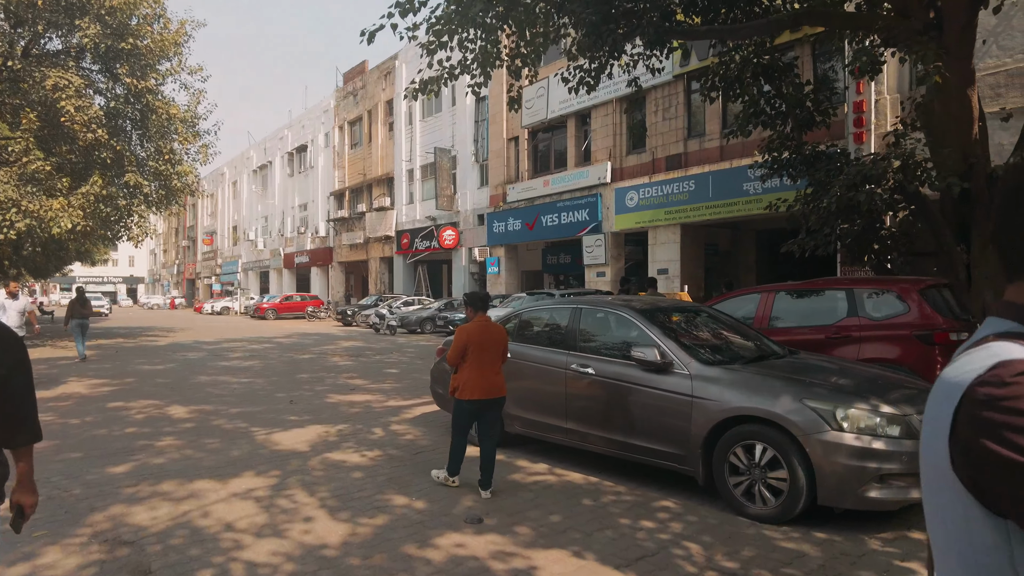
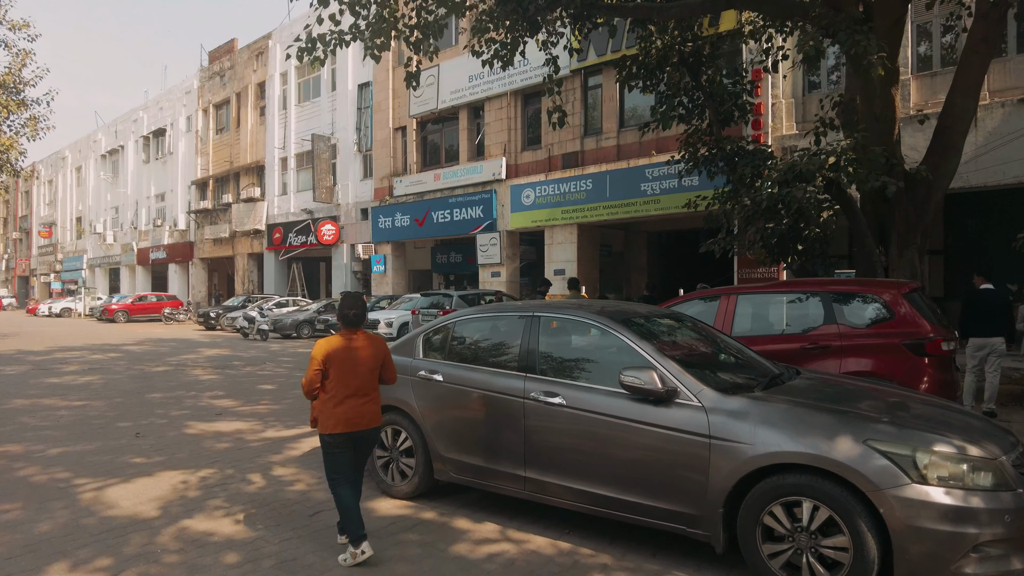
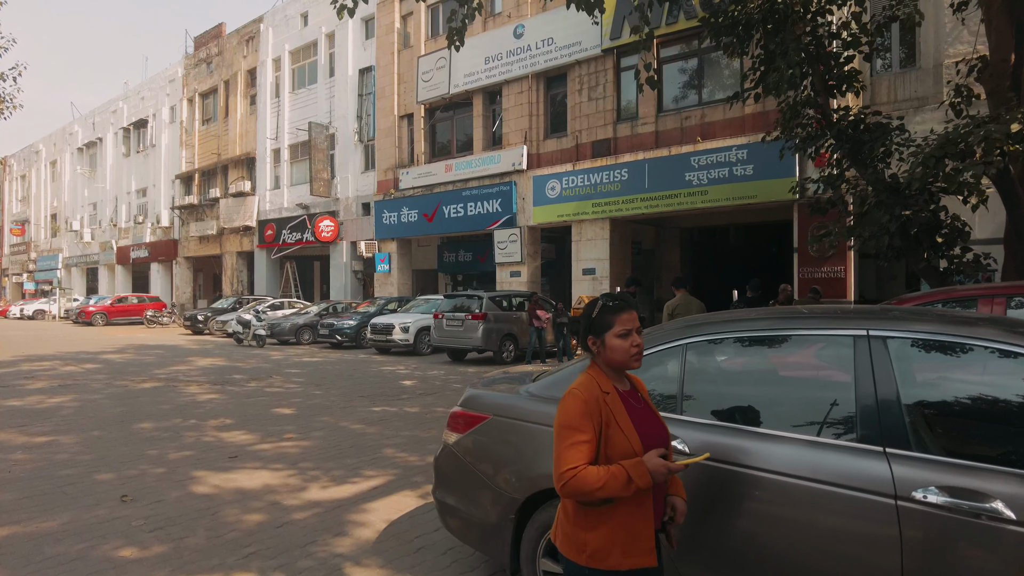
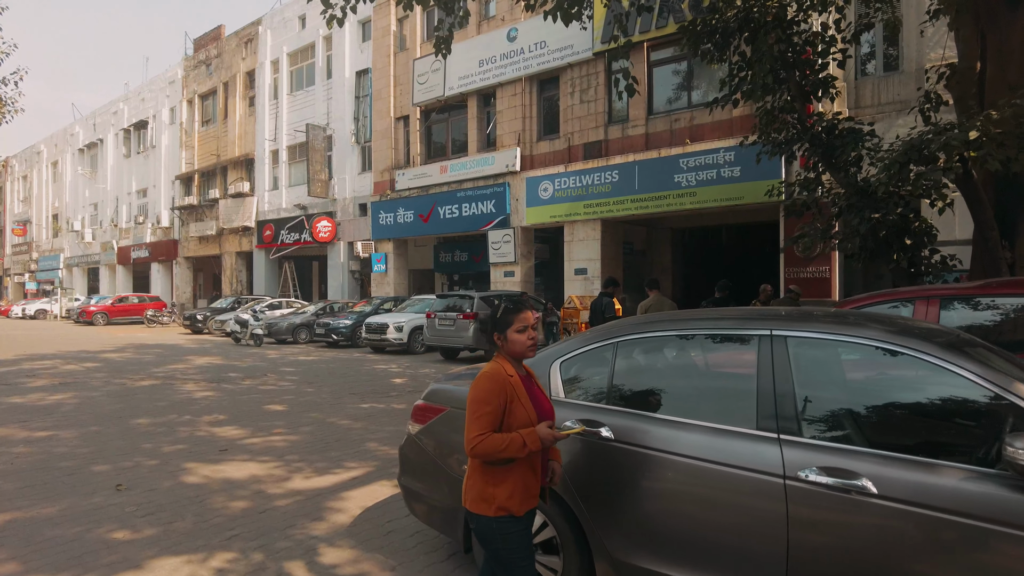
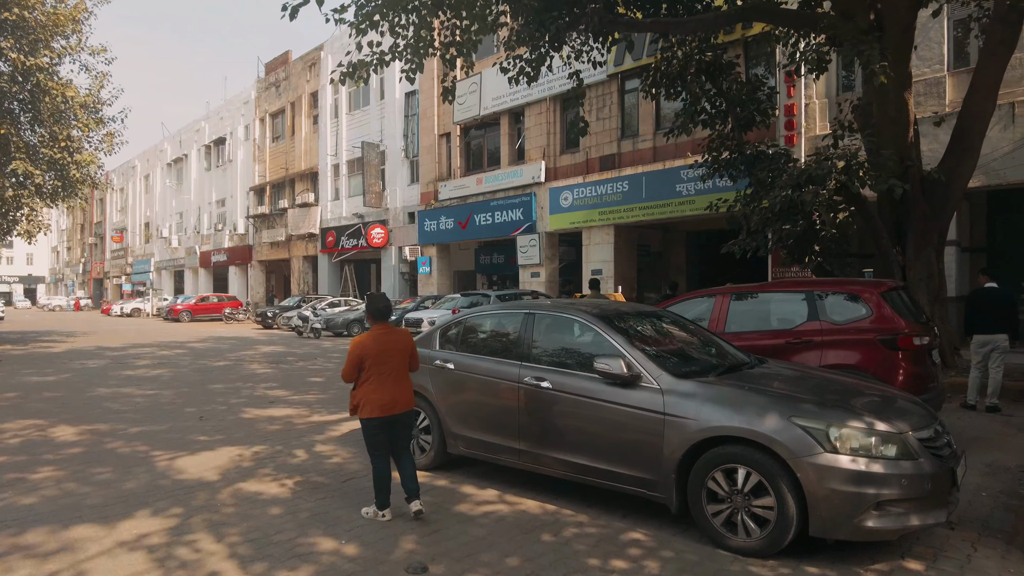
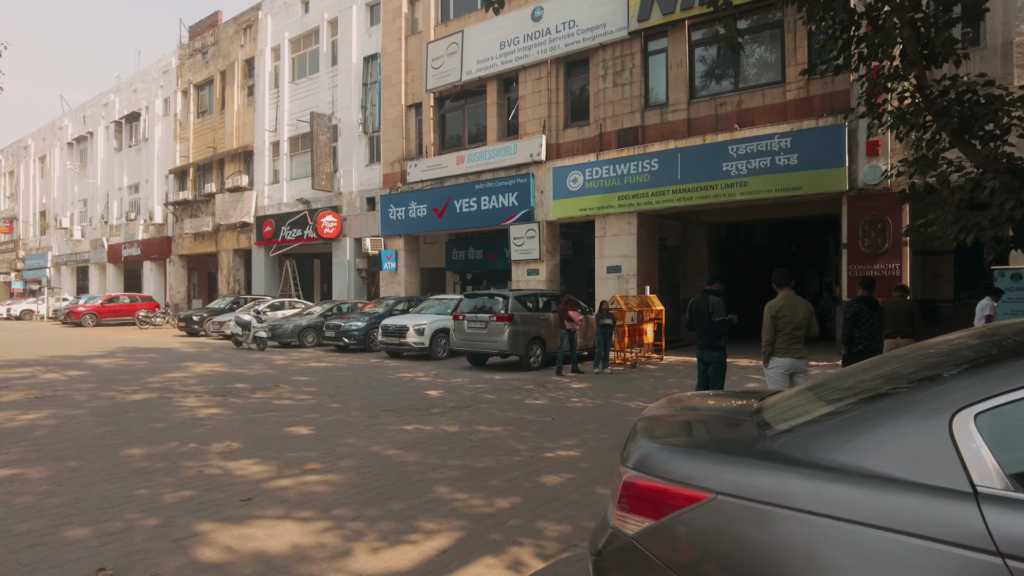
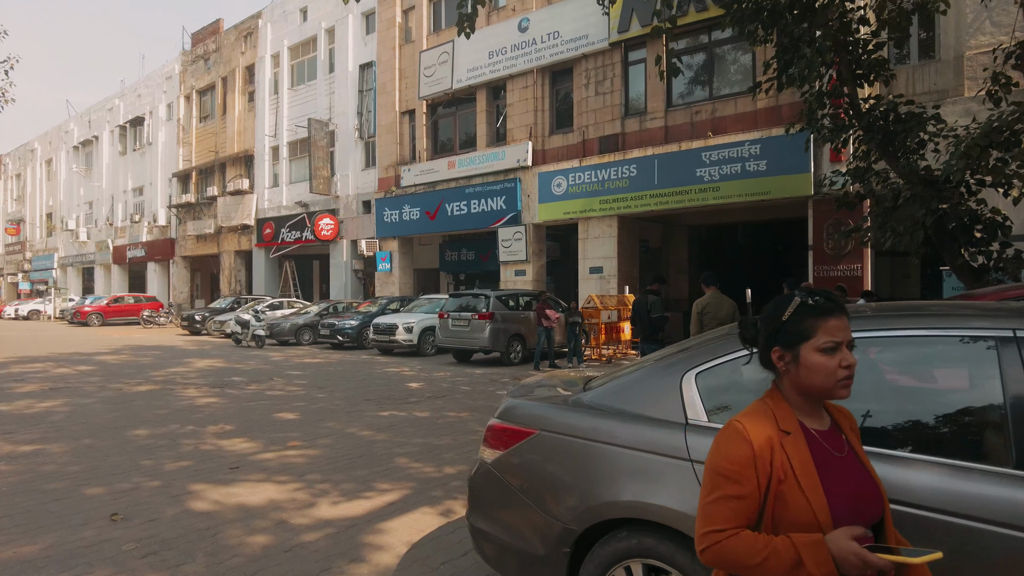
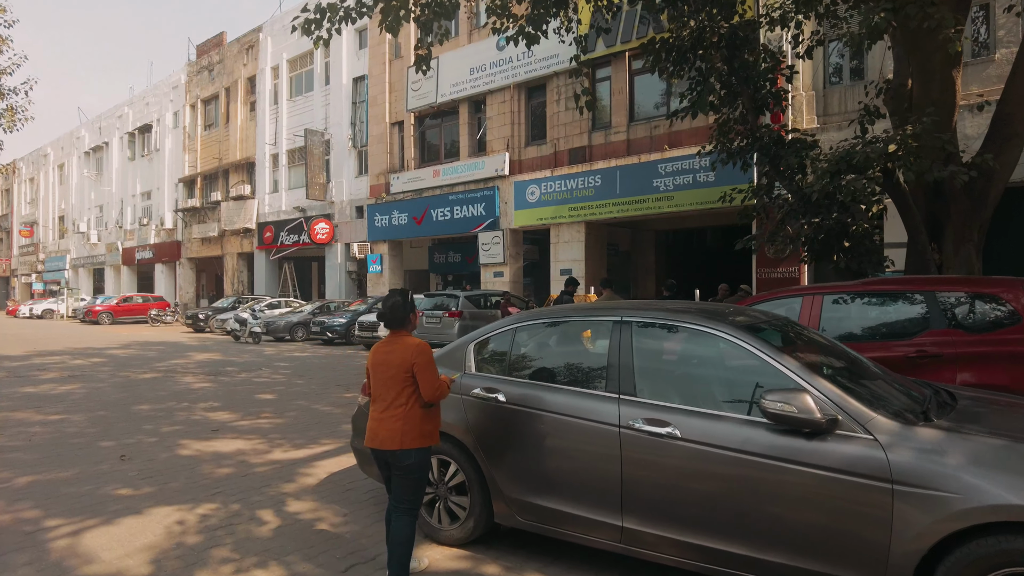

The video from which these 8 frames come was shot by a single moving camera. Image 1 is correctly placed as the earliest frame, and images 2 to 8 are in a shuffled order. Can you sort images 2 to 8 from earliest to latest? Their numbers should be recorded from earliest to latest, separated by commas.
5, 2, 8, 4, 3, 7, 6
